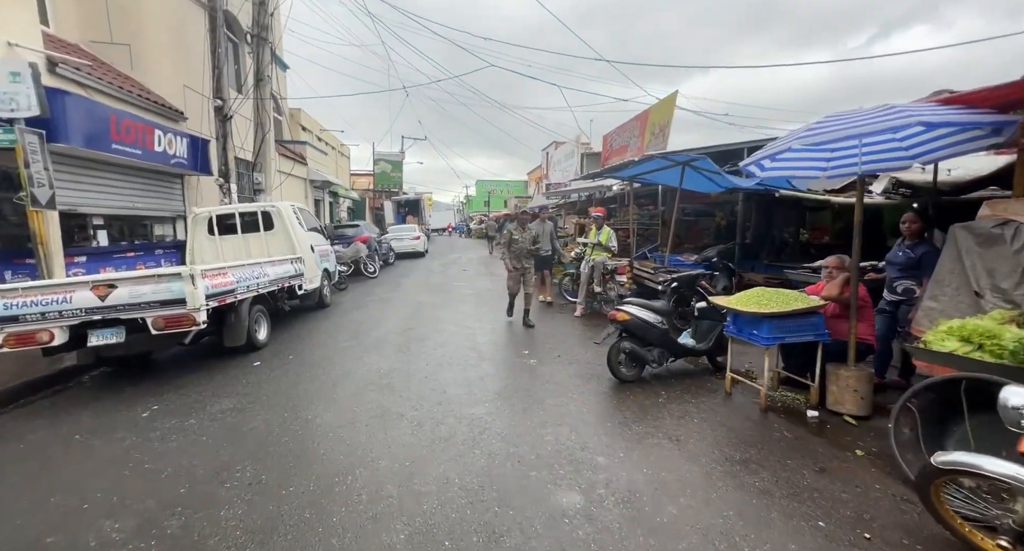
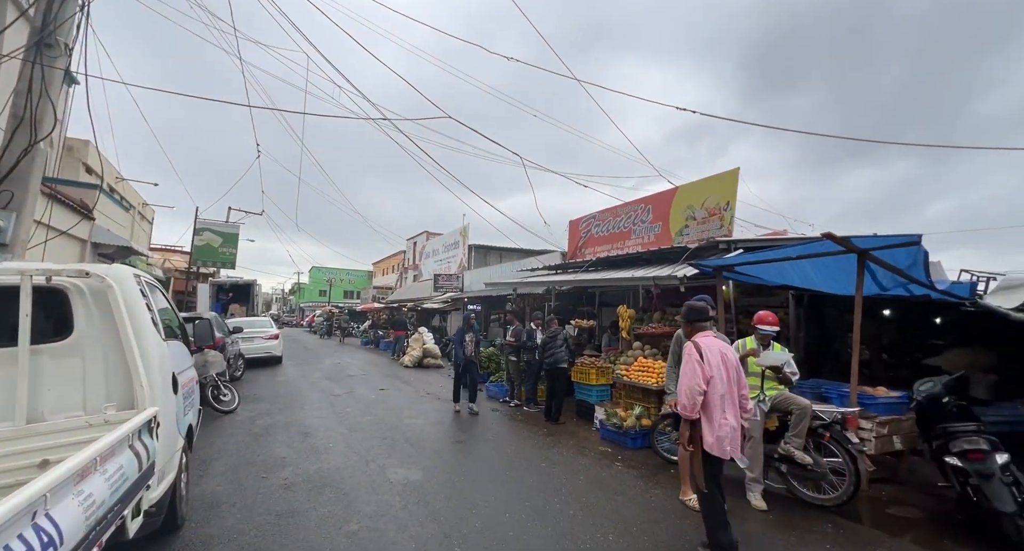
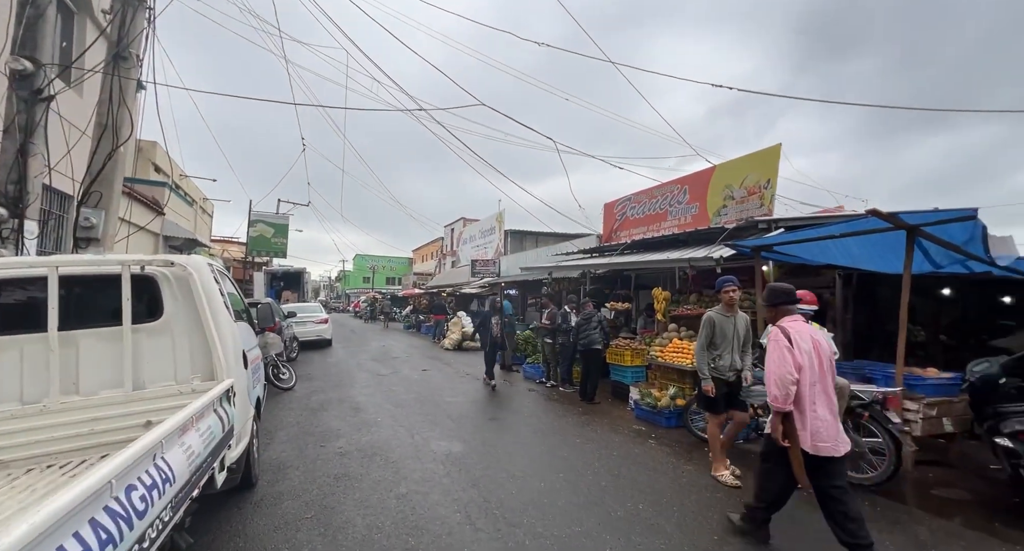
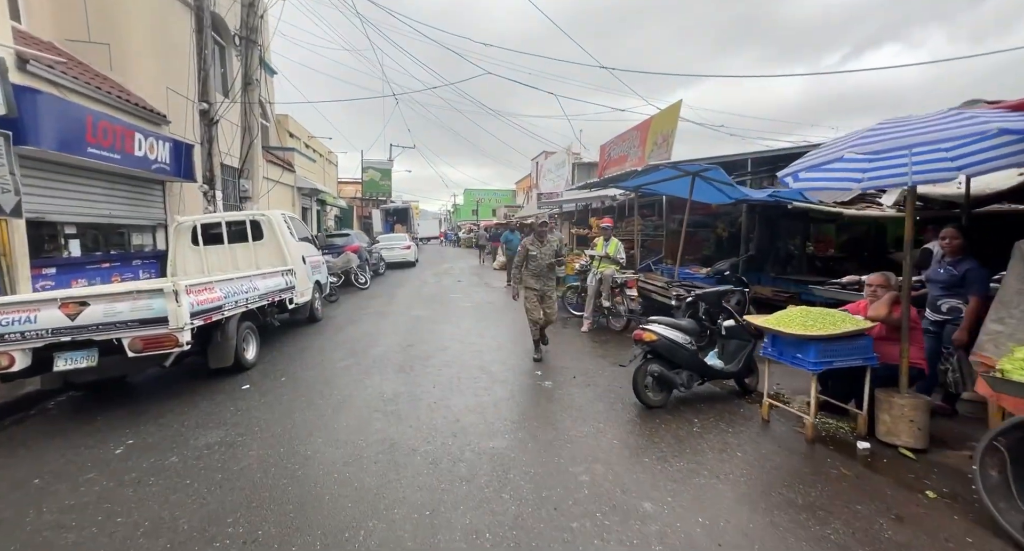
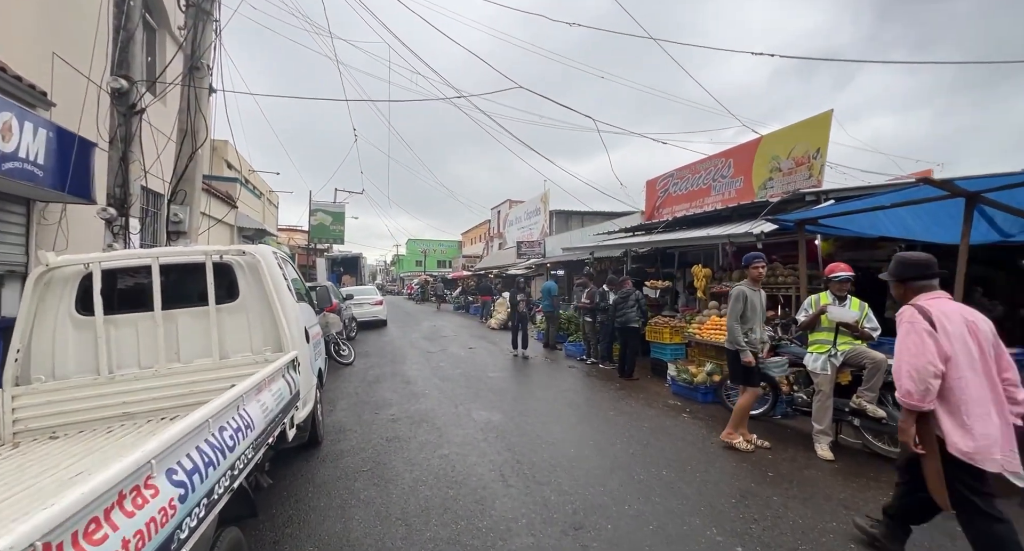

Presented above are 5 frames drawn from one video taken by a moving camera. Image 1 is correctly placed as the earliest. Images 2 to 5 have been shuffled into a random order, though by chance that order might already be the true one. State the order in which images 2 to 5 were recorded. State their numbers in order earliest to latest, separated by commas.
4, 5, 3, 2
